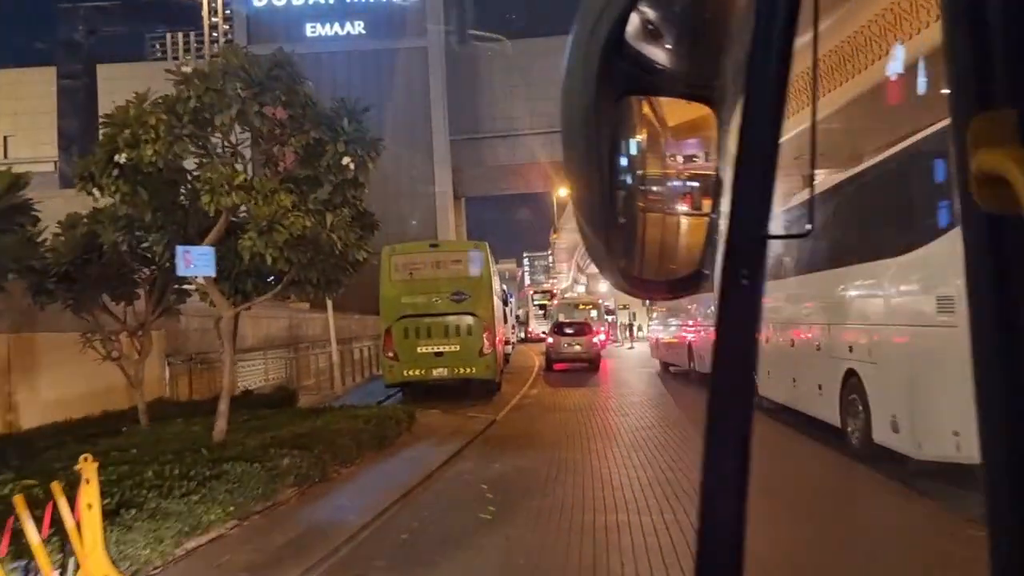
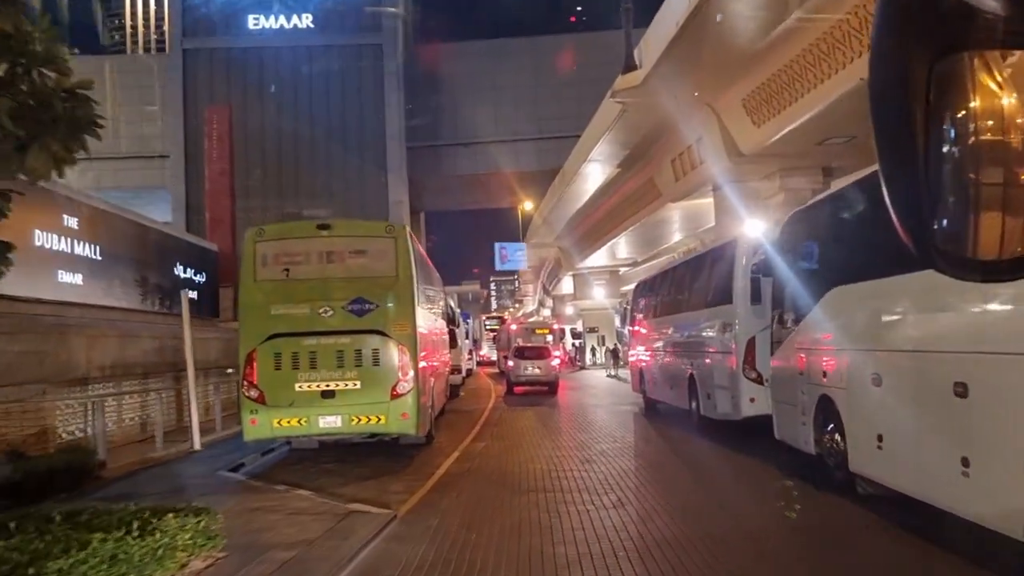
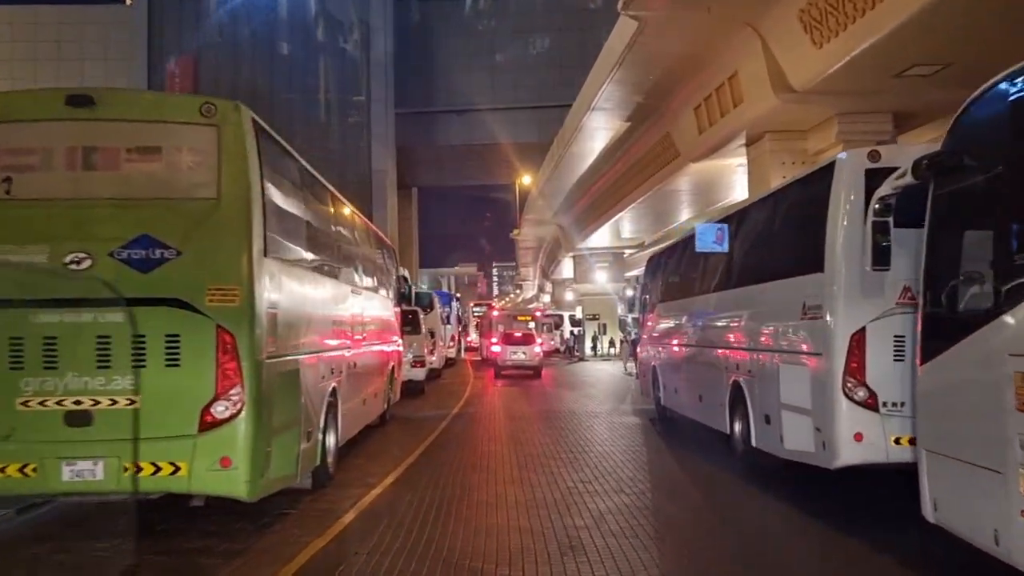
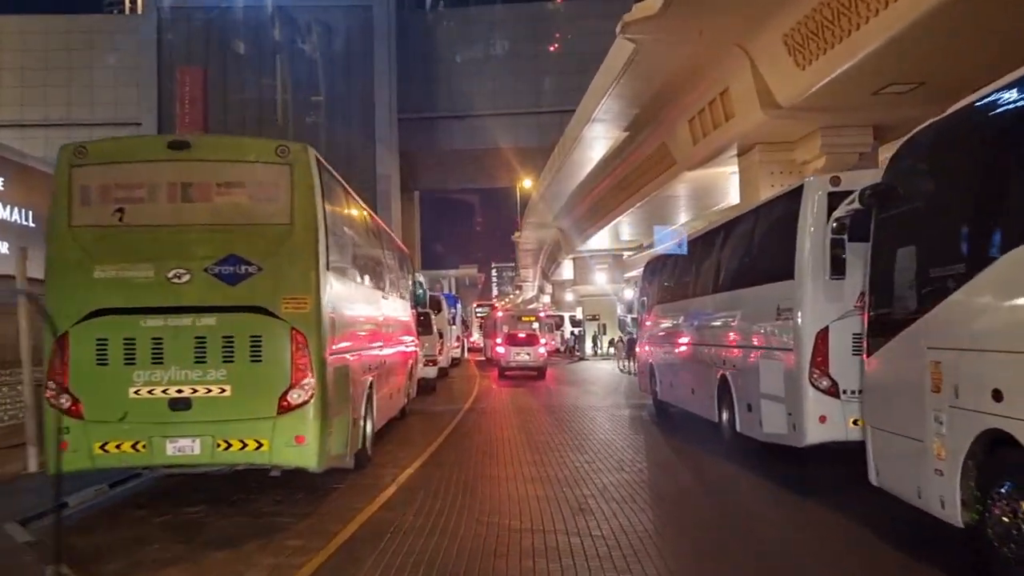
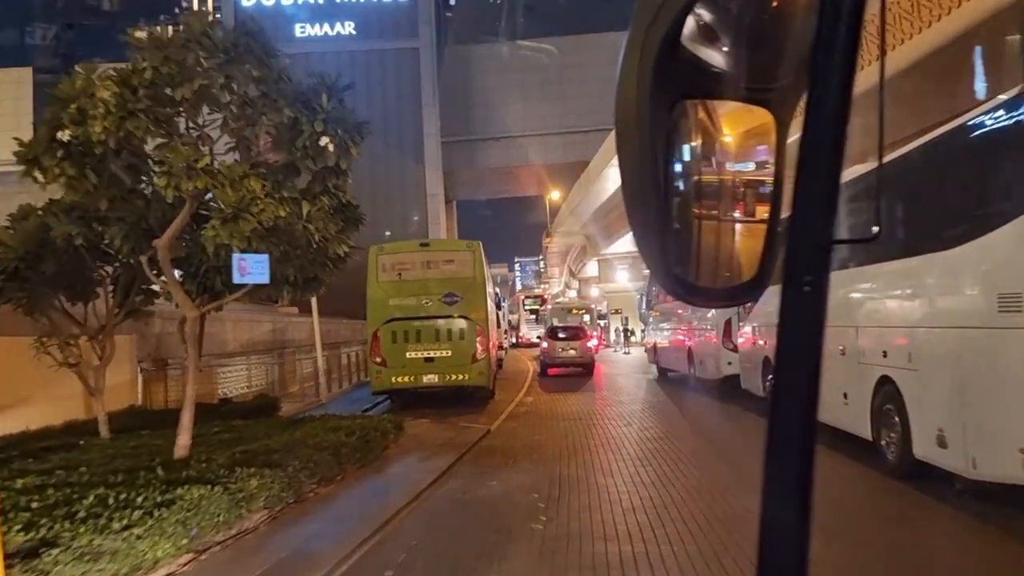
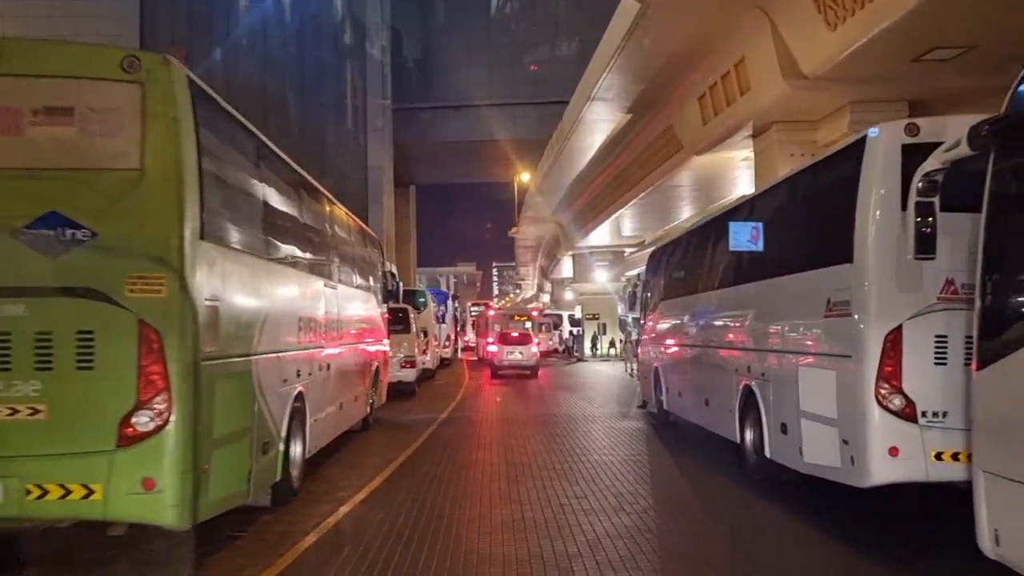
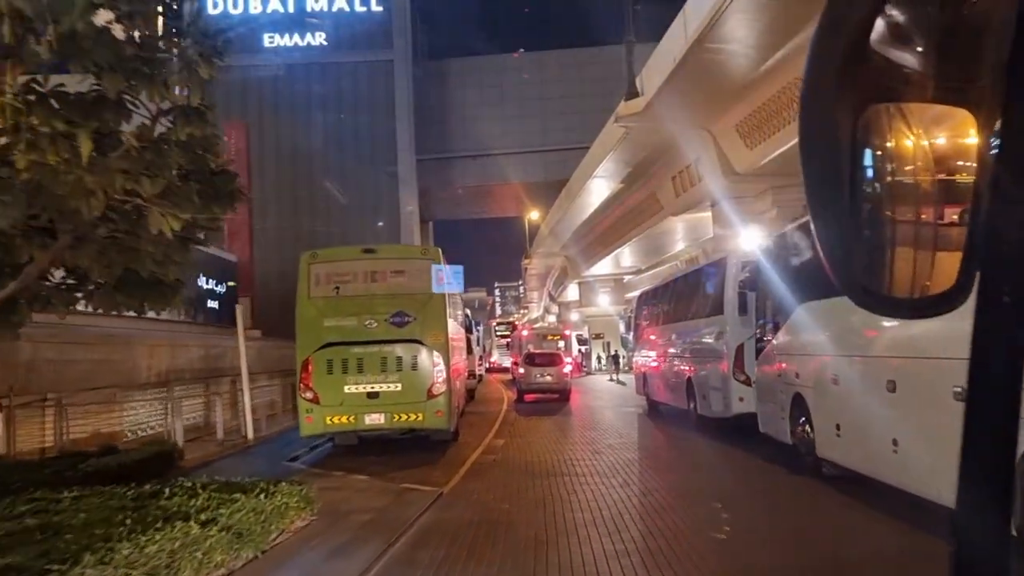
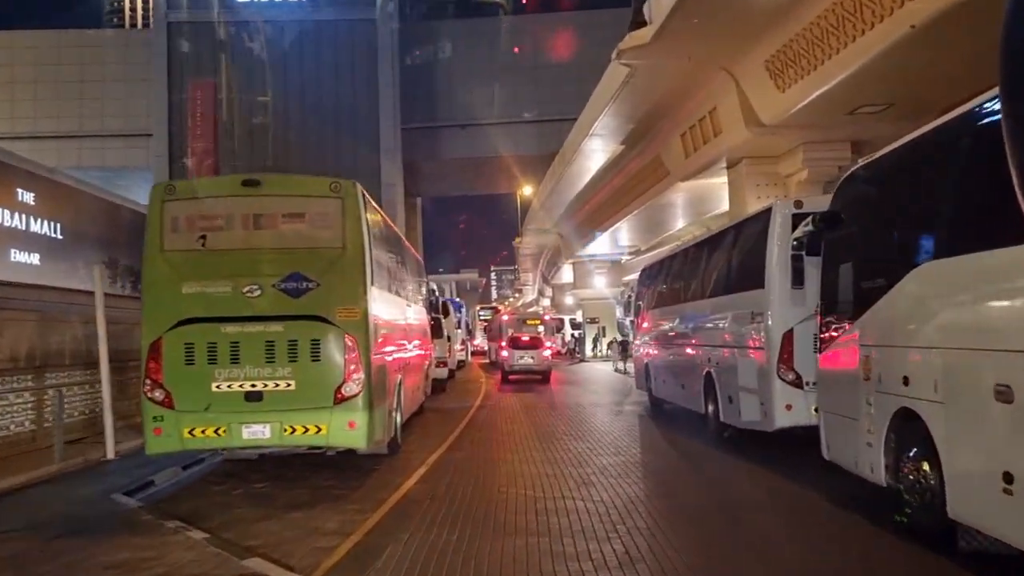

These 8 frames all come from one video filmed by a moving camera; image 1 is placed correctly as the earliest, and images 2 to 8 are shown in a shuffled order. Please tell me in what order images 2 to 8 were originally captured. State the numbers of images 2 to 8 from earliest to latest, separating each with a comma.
5, 7, 2, 8, 4, 3, 6
